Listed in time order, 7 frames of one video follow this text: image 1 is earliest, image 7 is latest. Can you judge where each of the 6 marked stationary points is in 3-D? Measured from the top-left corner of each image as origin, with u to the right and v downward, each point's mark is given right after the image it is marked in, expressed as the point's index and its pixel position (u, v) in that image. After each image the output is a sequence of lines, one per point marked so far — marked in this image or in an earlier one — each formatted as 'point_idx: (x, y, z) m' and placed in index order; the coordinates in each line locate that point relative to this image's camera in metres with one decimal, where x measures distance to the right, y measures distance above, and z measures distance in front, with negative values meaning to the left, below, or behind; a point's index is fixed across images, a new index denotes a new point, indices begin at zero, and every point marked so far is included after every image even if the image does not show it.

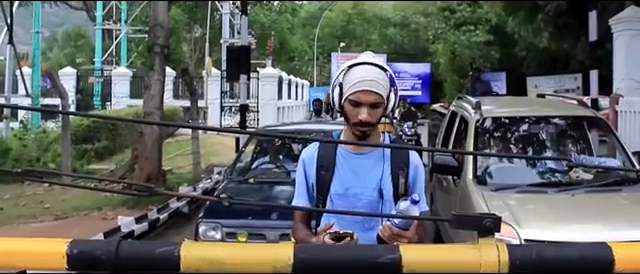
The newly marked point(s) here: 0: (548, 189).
0: (+1.7, -0.4, +5.2) m
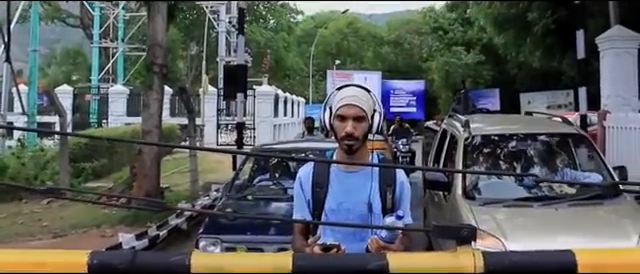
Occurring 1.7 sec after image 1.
0: (+1.7, -0.5, +5.4) m
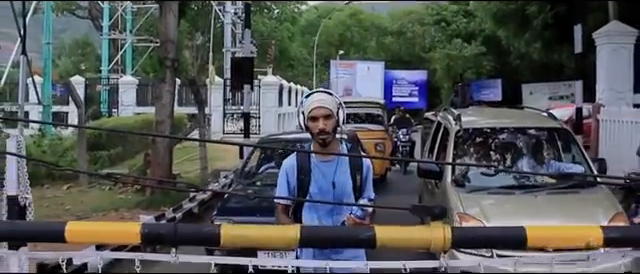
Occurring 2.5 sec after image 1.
0: (+1.7, -0.5, +5.9) m
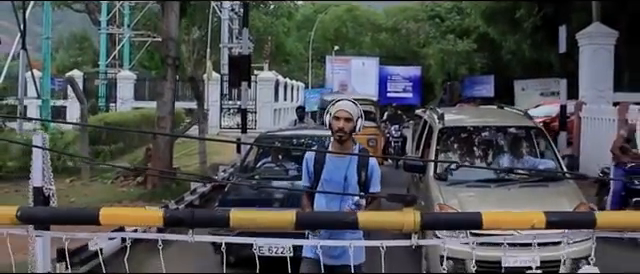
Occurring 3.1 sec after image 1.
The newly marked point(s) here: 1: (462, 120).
0: (+1.6, -0.4, +6.4) m
1: (+1.6, +0.2, +7.9) m
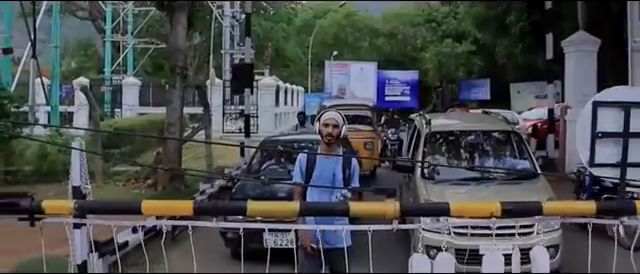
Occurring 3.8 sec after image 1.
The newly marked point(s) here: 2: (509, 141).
0: (+1.6, -0.5, +7.2) m
1: (+1.6, +0.2, +8.6) m
2: (+2.3, 0.0, +8.4) m
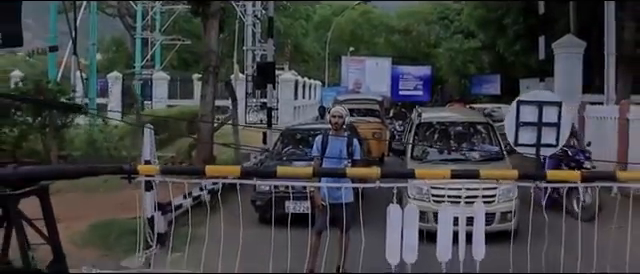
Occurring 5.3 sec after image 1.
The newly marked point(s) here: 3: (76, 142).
0: (+1.8, -0.3, +8.9) m
1: (+1.8, +0.3, +10.3) m
2: (+2.5, +0.1, +10.1) m
3: (-5.4, -0.1, +15.3) m
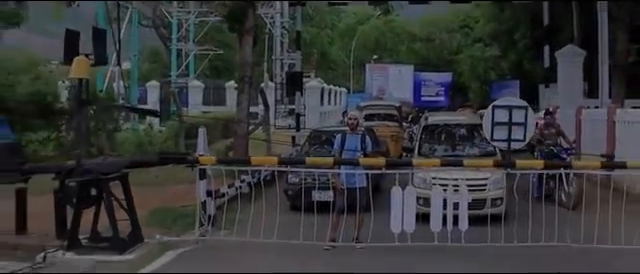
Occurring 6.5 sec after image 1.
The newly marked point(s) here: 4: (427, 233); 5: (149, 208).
0: (+2.1, -0.3, +10.5) m
1: (+2.2, +0.3, +11.9) m
2: (+2.9, +0.1, +11.7) m
3: (-4.8, -0.2, +17.2) m
4: (+1.3, -1.2, +8.4) m
5: (-2.7, -1.1, +10.9) m
